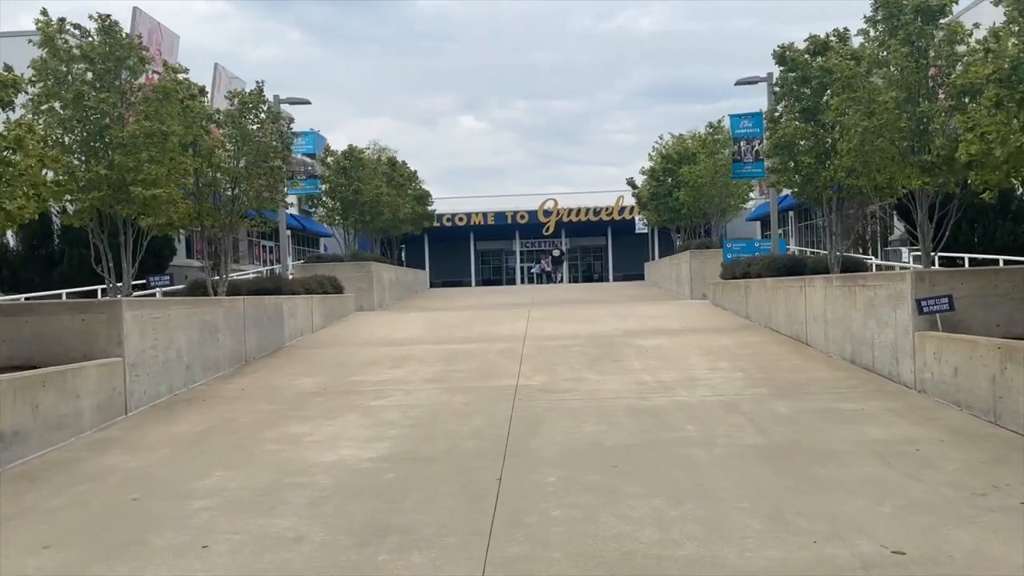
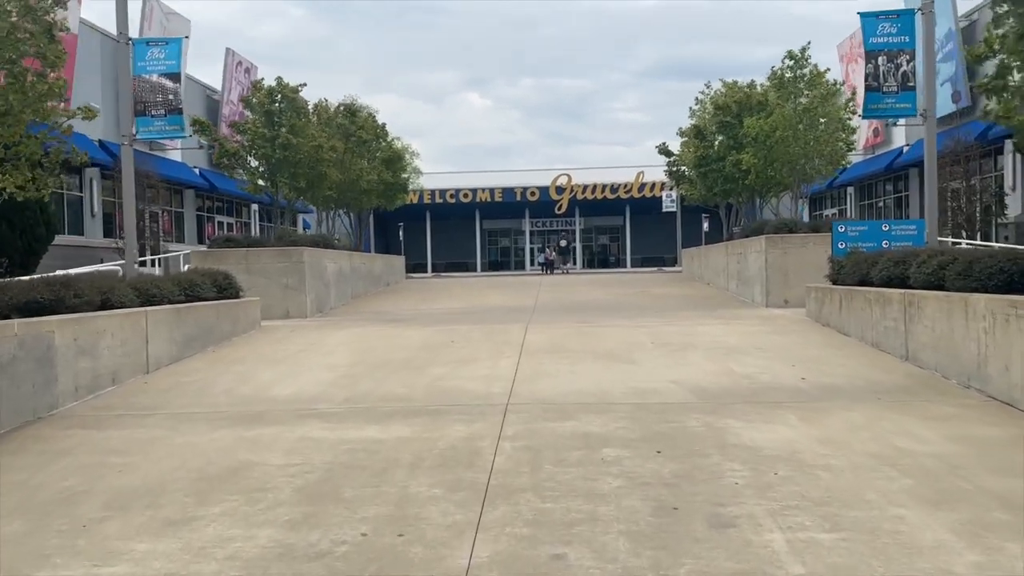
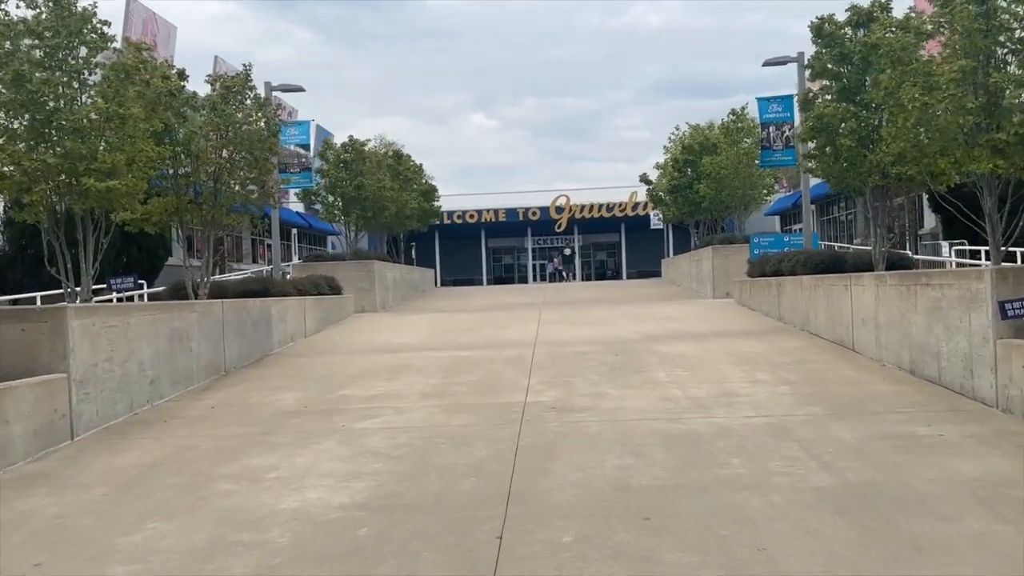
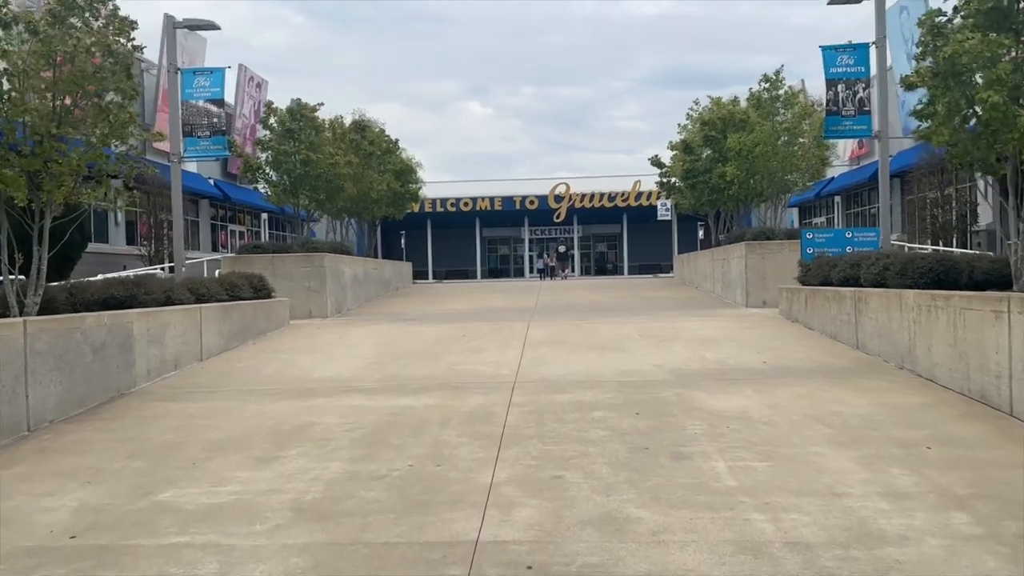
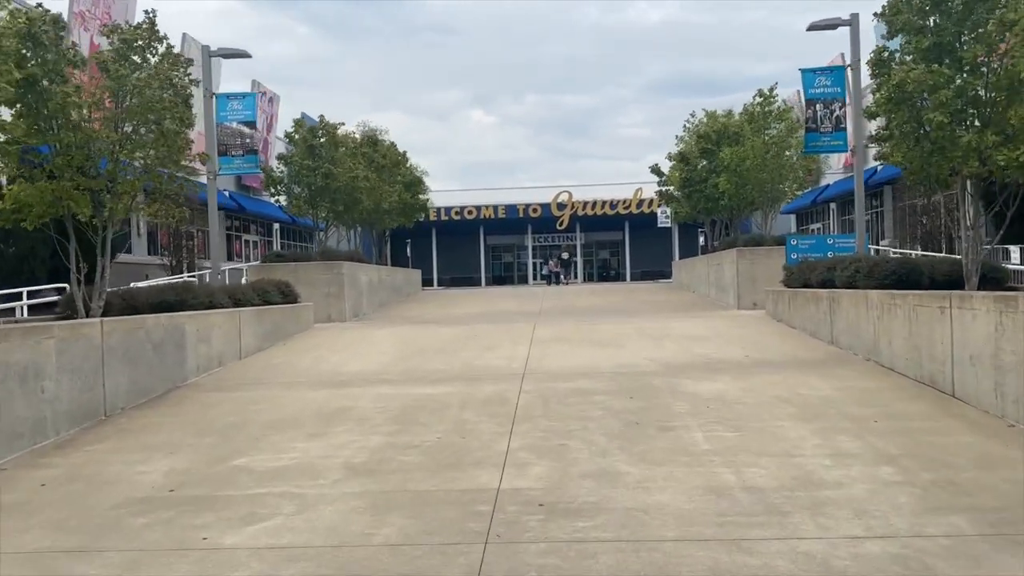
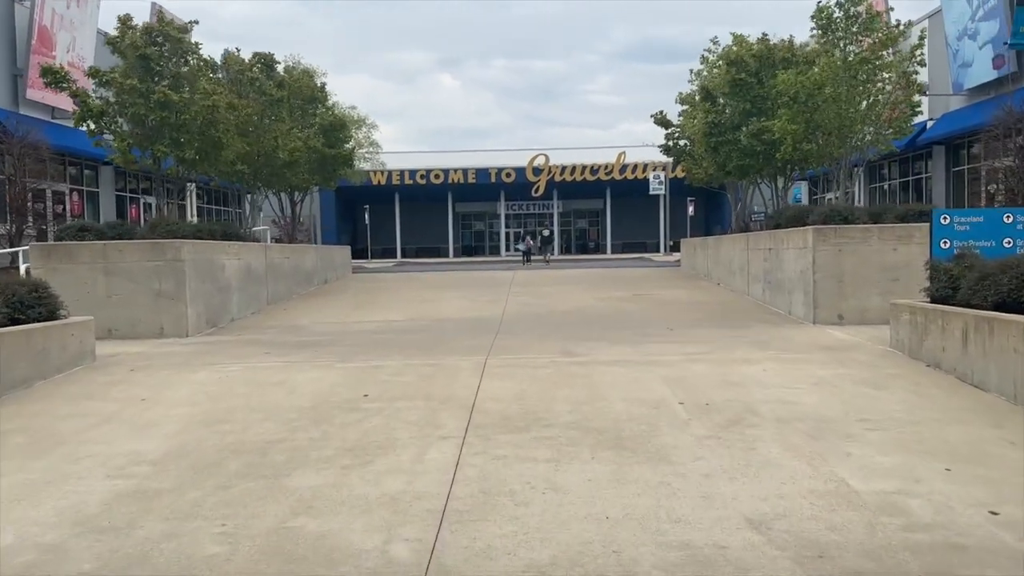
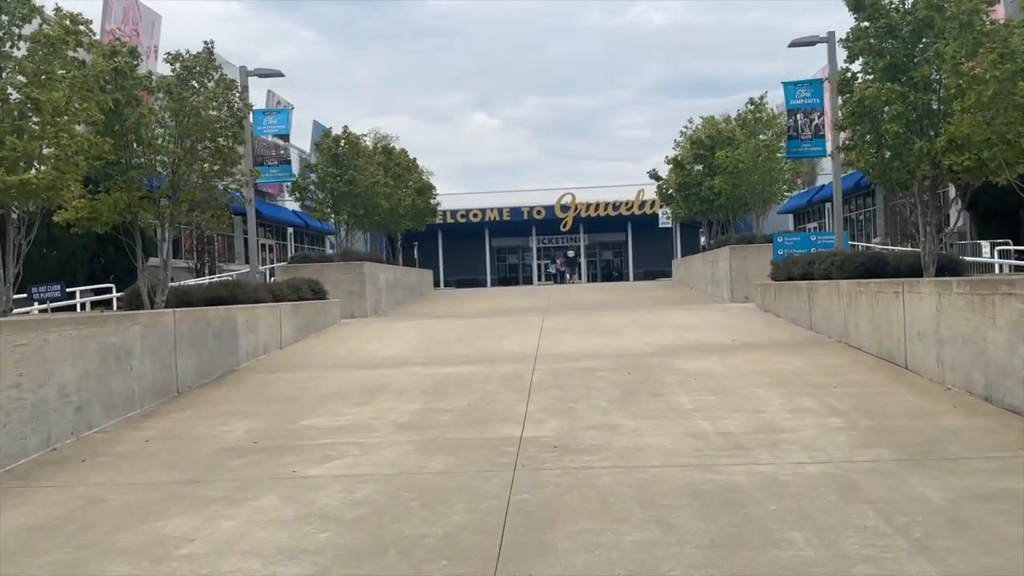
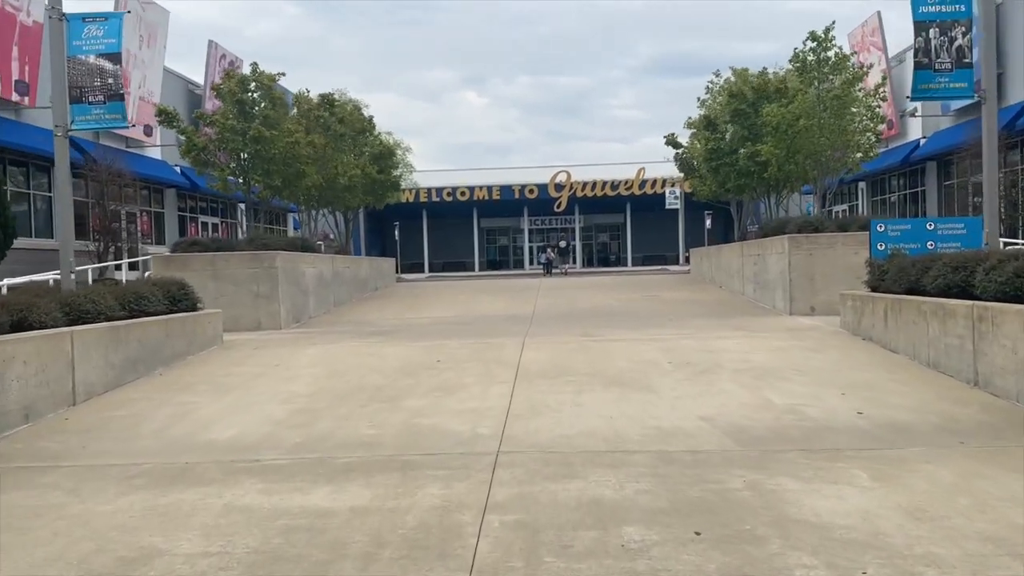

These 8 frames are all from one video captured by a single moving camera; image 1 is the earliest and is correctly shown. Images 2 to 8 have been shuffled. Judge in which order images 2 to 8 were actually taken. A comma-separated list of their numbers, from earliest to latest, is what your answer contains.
3, 7, 5, 4, 2, 8, 6
